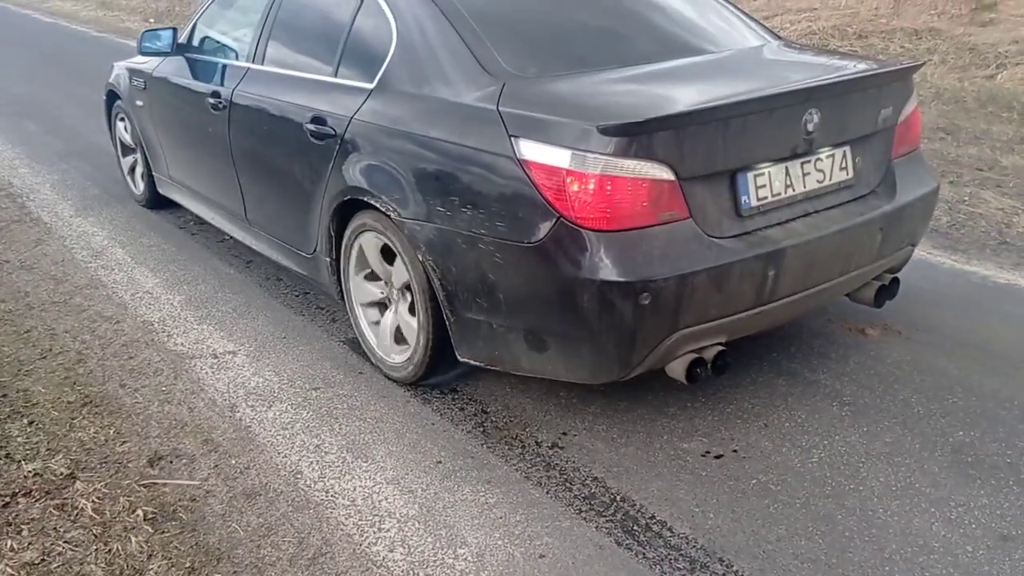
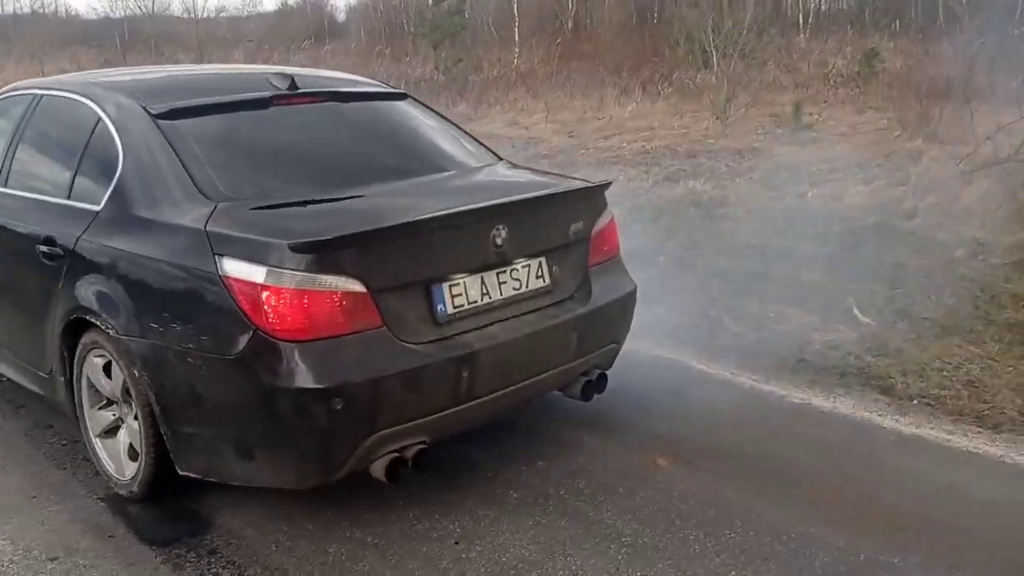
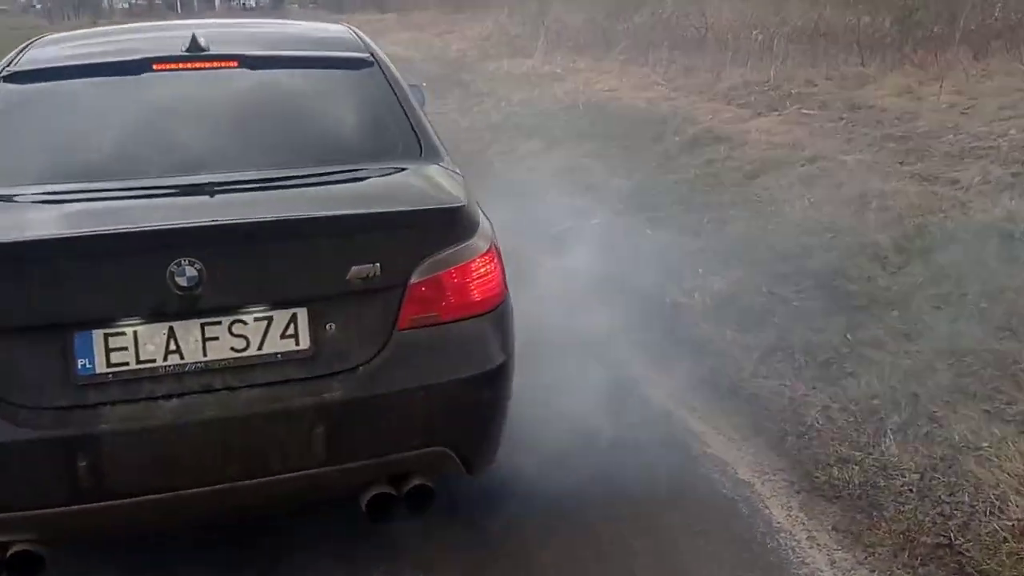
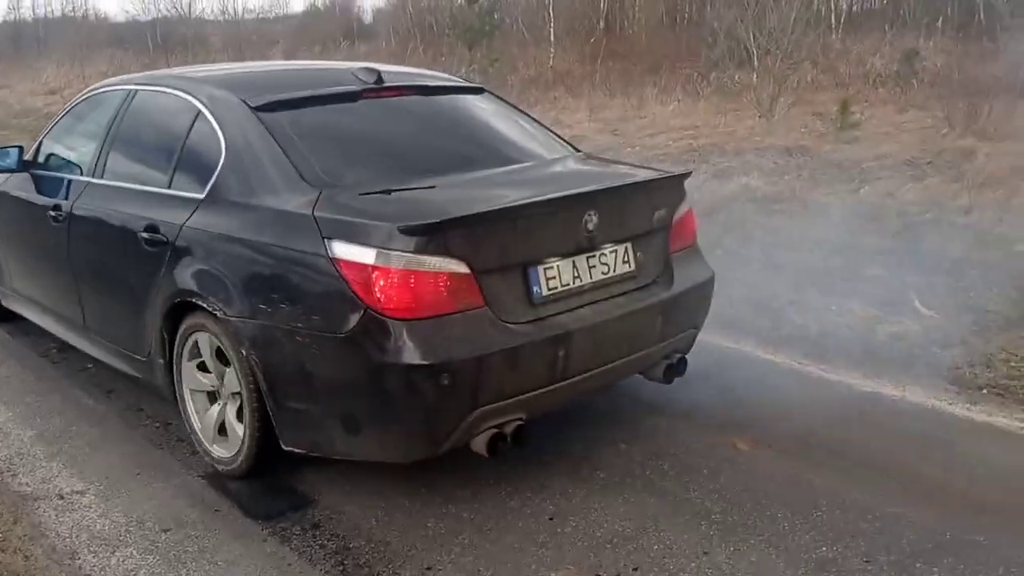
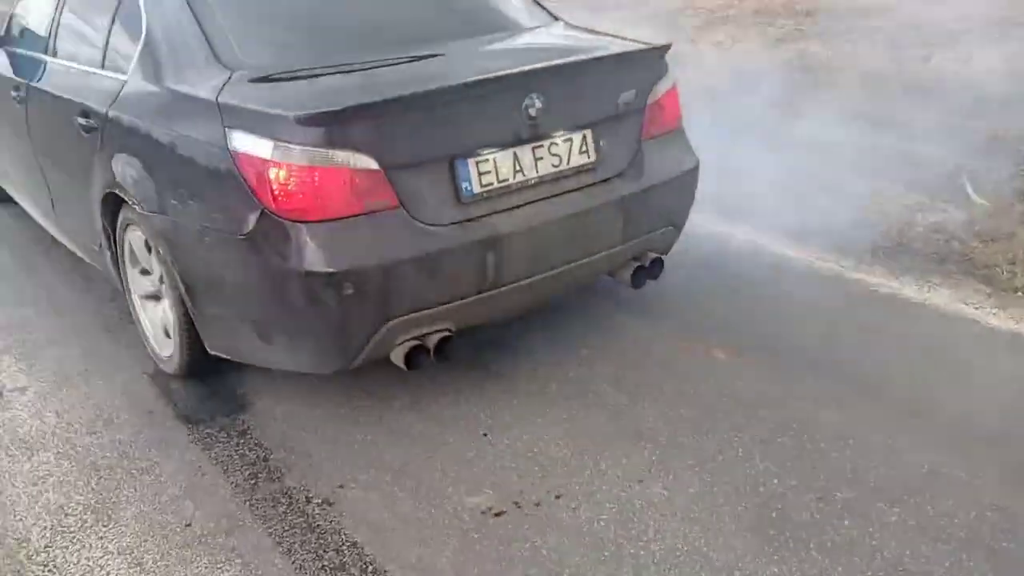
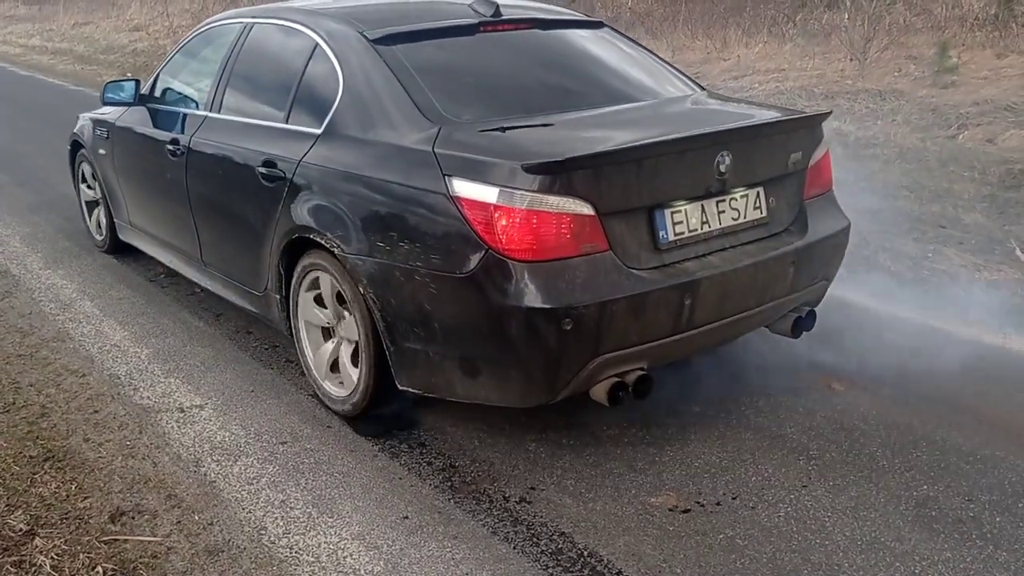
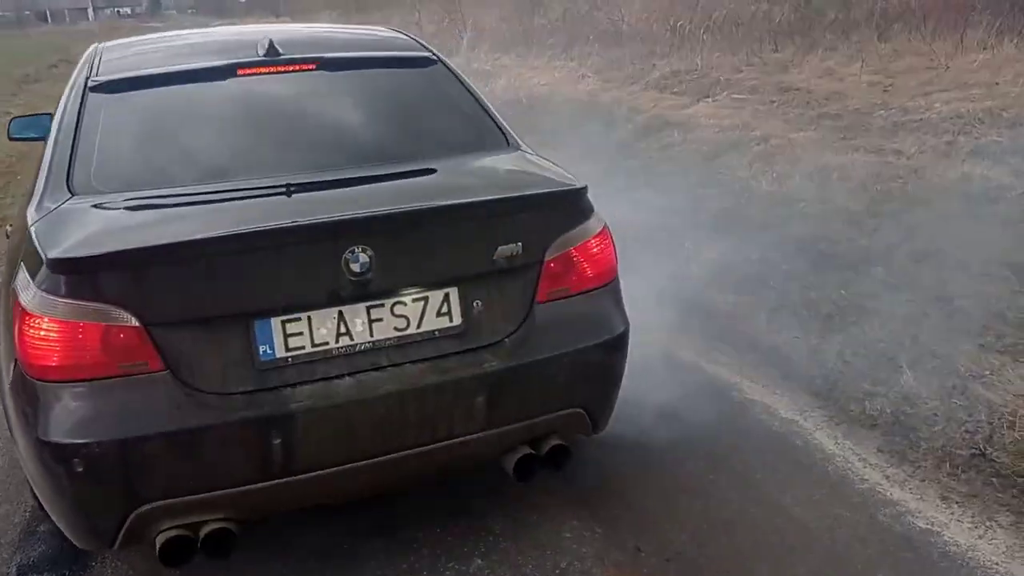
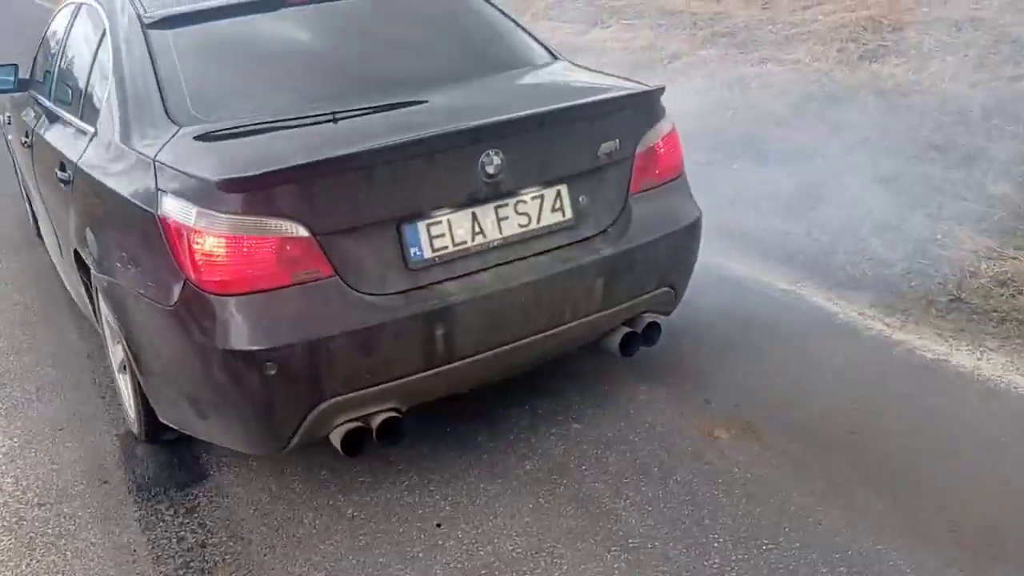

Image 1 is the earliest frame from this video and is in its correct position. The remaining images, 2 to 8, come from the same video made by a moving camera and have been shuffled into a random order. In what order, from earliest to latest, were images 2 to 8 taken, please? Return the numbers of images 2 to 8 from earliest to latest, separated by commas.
6, 4, 2, 5, 8, 7, 3
